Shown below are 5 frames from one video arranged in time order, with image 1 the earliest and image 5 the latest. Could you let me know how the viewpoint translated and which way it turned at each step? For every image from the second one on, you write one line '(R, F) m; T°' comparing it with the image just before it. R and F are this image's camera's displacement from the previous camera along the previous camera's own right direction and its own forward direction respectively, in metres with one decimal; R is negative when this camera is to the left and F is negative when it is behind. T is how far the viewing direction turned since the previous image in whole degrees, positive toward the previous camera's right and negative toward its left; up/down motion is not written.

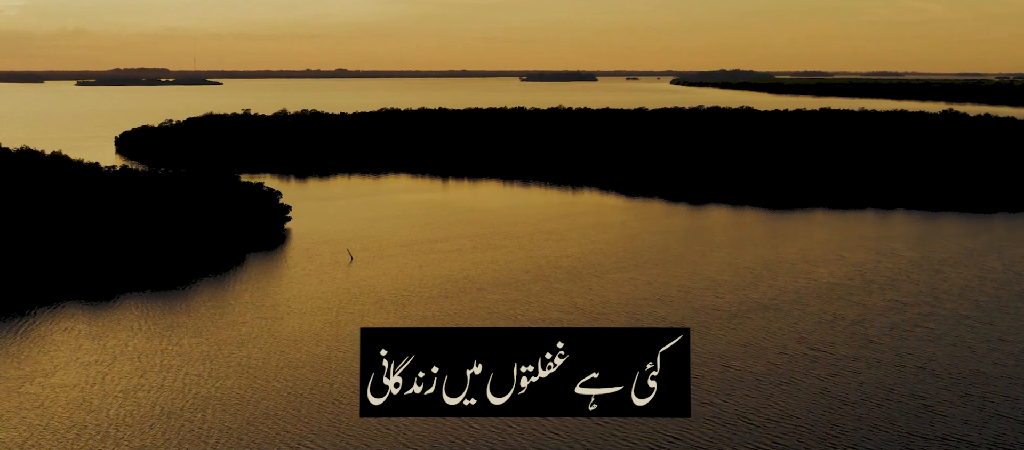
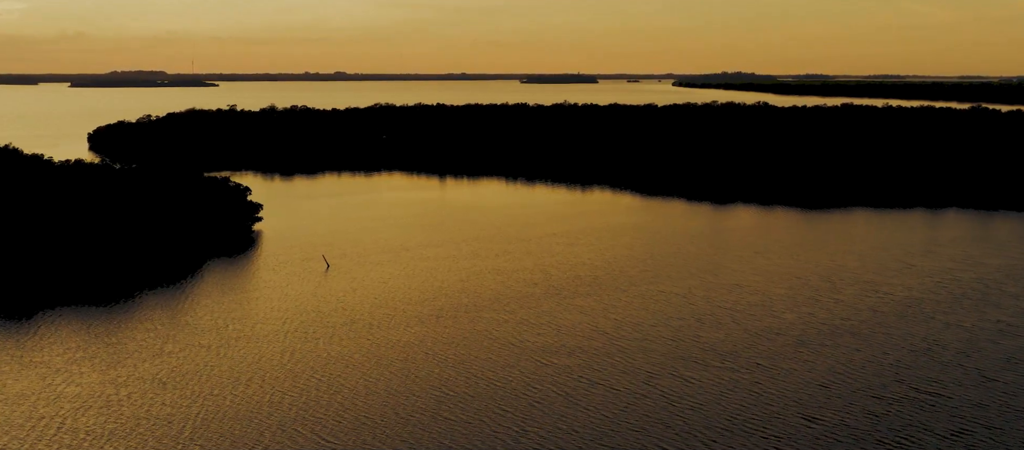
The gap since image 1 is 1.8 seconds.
(-0.2, +6.0) m; 0°
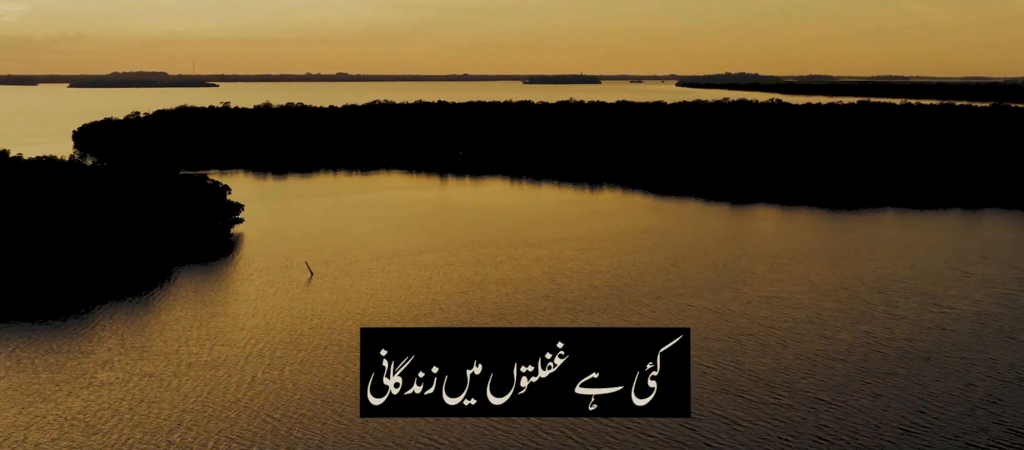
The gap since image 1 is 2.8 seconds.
(-0.2, +3.4) m; 0°
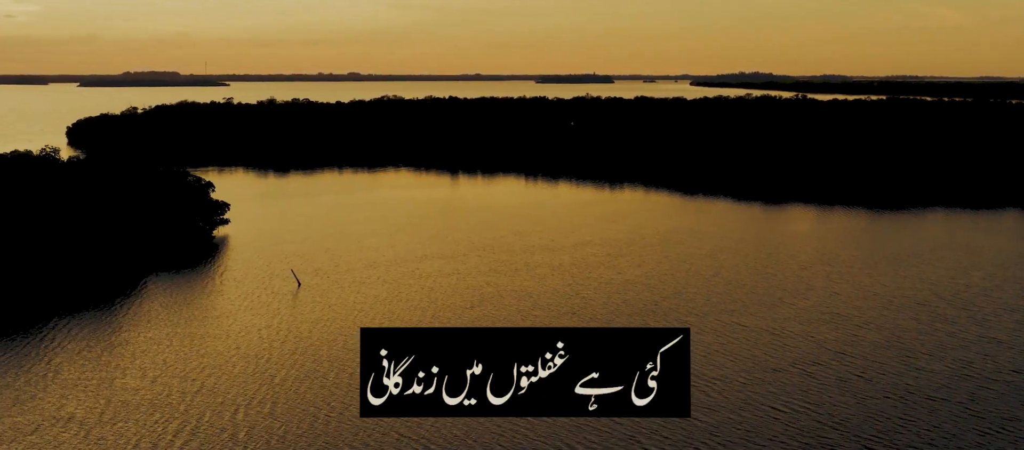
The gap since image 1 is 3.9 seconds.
(-0.3, +1.4) m; 0°
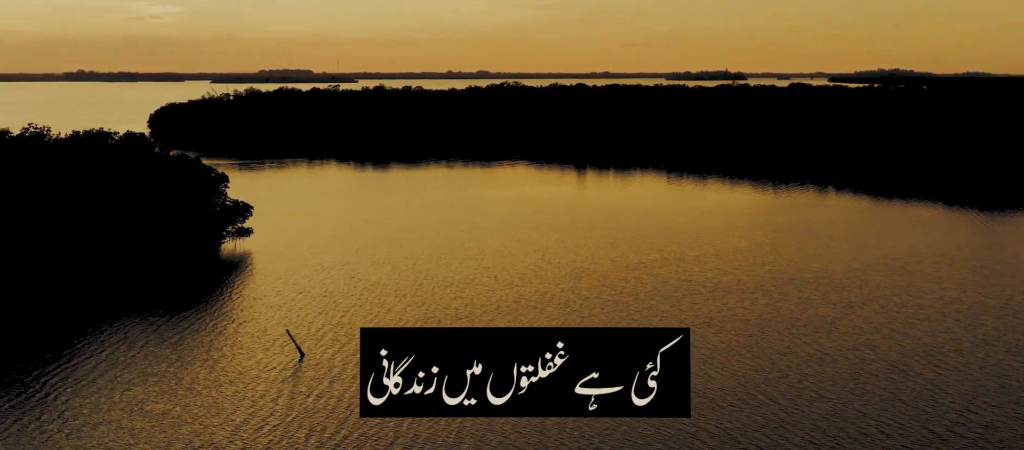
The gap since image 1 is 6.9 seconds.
(+4.2, +0.7) m; -6°
